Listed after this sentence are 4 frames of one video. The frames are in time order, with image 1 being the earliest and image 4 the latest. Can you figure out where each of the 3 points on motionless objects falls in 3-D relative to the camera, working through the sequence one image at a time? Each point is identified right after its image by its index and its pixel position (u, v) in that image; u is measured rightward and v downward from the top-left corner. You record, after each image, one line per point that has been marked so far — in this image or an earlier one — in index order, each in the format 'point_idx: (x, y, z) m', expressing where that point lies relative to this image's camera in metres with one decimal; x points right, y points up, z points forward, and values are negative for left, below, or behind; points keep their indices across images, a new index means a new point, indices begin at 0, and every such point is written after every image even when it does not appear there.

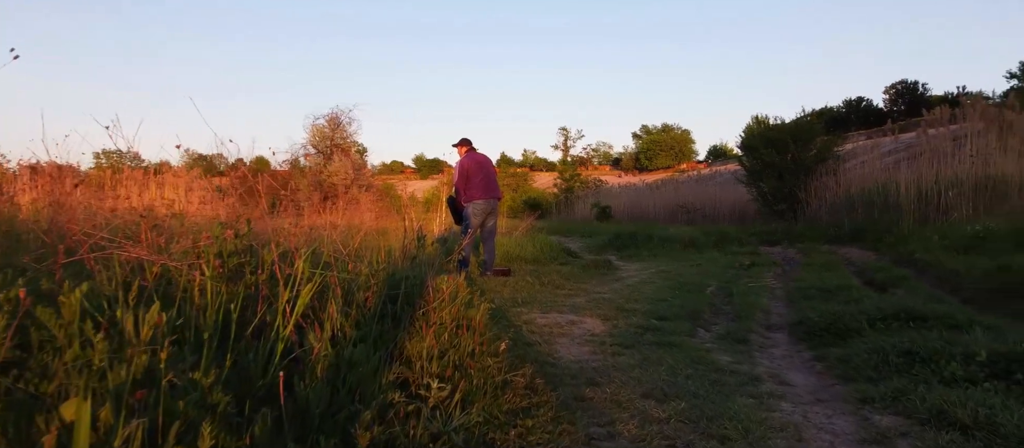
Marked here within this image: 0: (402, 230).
0: (-1.0, -0.1, +5.1) m
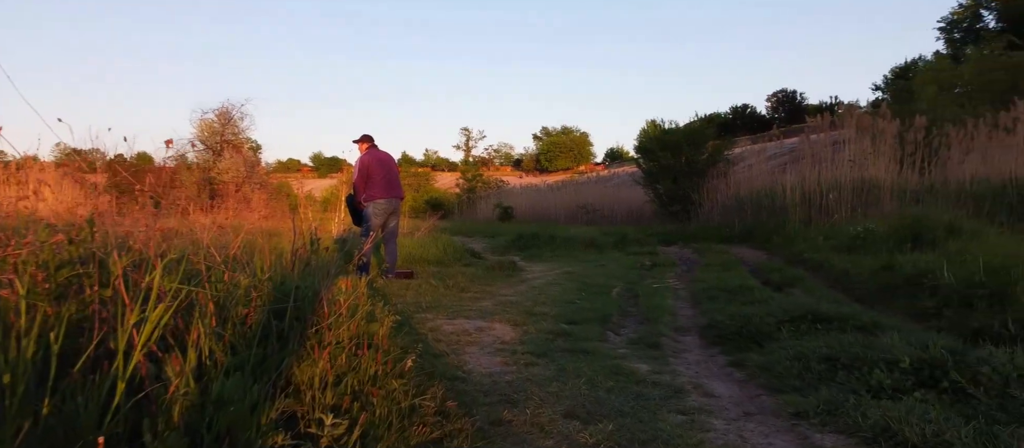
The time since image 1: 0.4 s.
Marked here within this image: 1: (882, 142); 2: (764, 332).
0: (-1.8, -0.1, +4.6) m
1: (+7.8, +1.7, +12.1) m
2: (+1.2, -0.5, +2.8) m
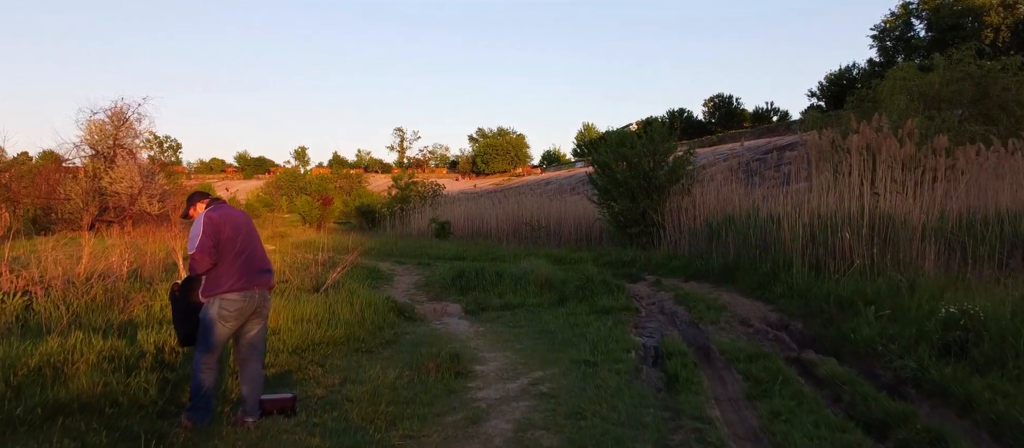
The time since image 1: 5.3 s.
0: (-1.9, -0.9, +1.7) m
1: (+6.8, +0.9, +10.2) m
2: (+1.2, -1.3, +0.2) m
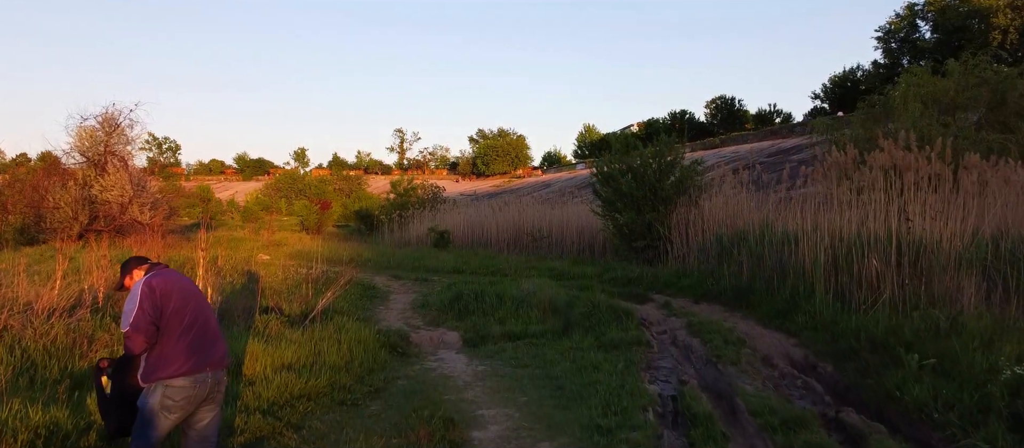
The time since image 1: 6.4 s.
0: (-1.9, -1.3, +1.0) m
1: (+6.8, +0.5, +9.5) m
2: (+1.2, -1.7, -0.5) m
